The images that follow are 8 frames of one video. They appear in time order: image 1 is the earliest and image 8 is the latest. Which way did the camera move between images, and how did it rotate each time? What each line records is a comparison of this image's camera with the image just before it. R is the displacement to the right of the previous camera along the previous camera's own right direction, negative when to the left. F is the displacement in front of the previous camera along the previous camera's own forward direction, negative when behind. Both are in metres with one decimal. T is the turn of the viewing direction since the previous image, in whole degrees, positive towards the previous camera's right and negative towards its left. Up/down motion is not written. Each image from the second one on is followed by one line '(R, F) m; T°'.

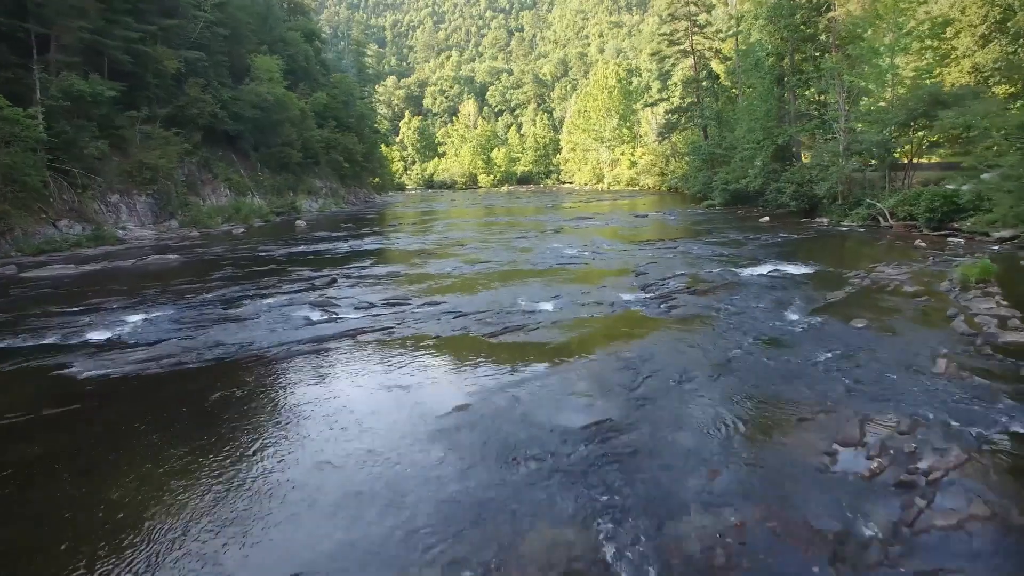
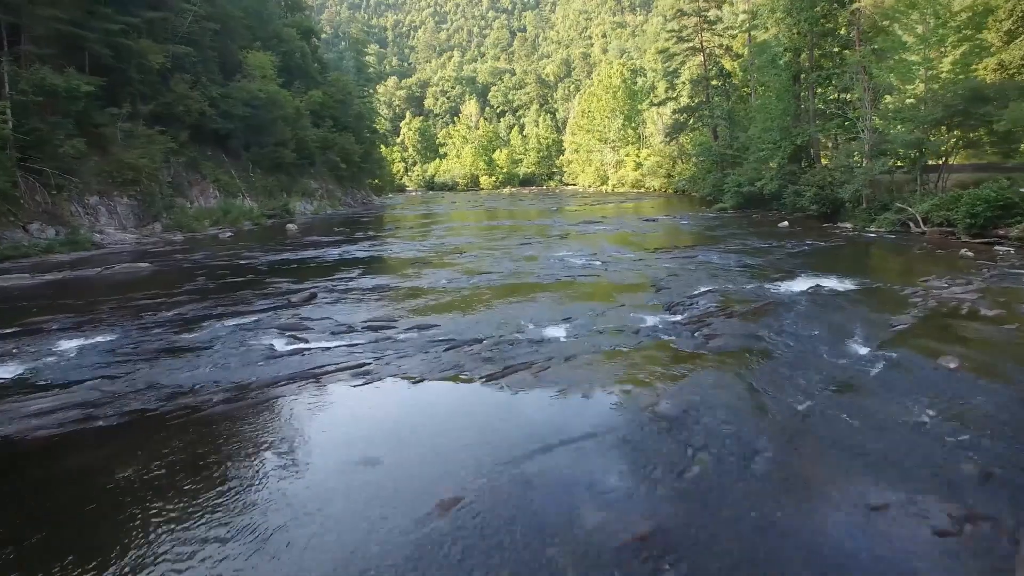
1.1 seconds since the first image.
(0.0, +1.7) m; 0°
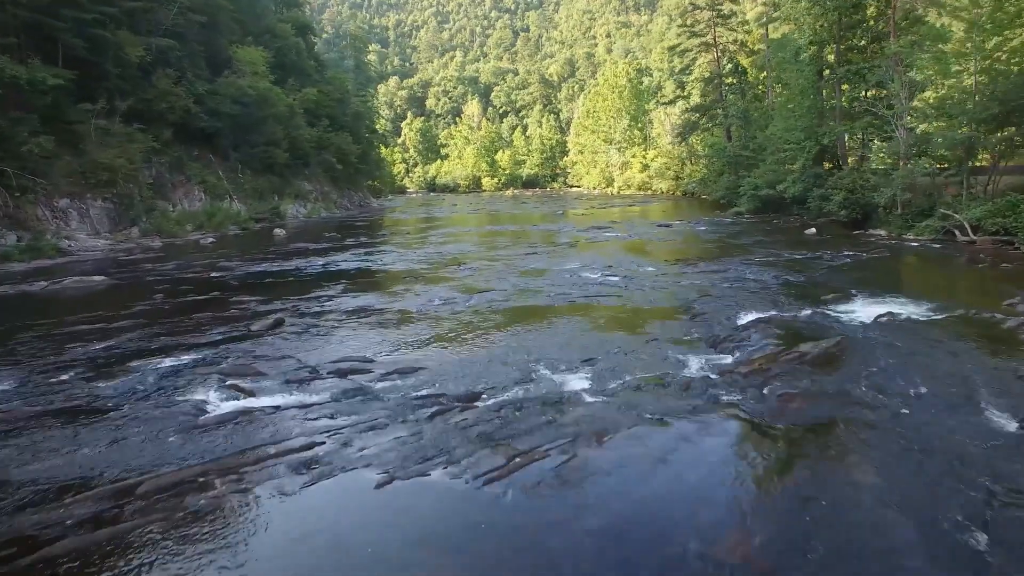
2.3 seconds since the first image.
(0.0, +2.1) m; 0°
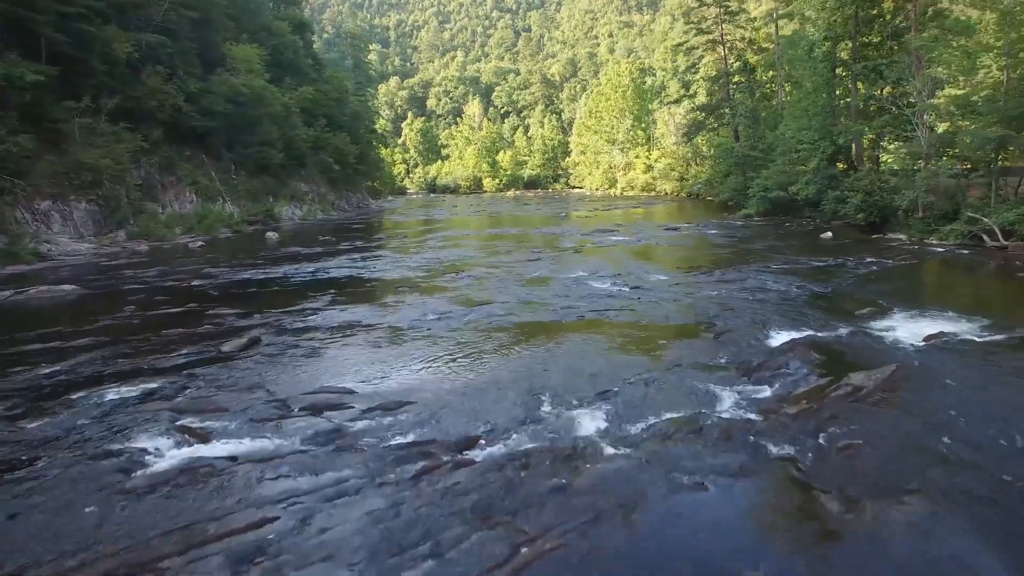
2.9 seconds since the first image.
(0.0, +1.1) m; 0°
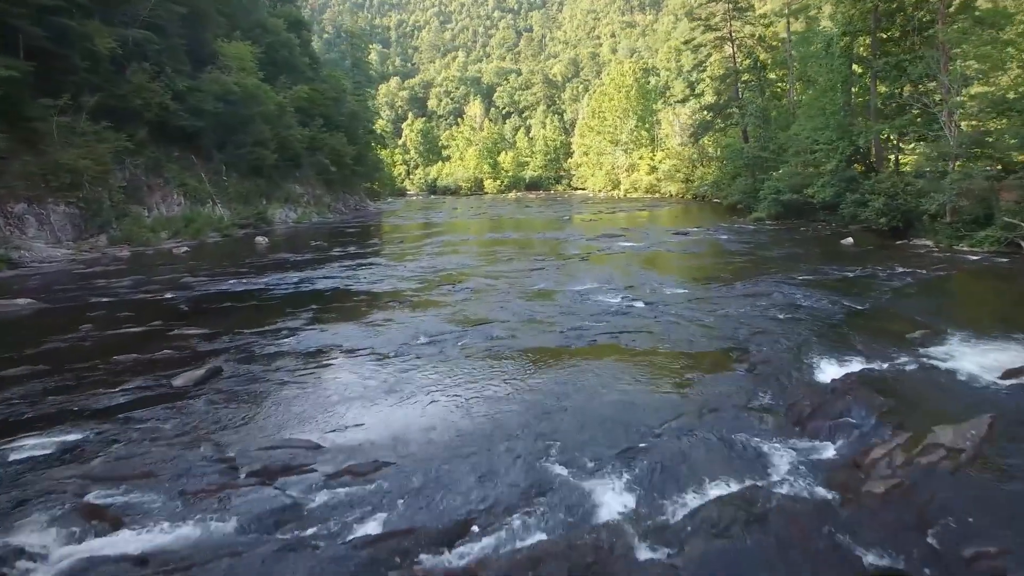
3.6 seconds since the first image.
(0.0, +1.4) m; 0°
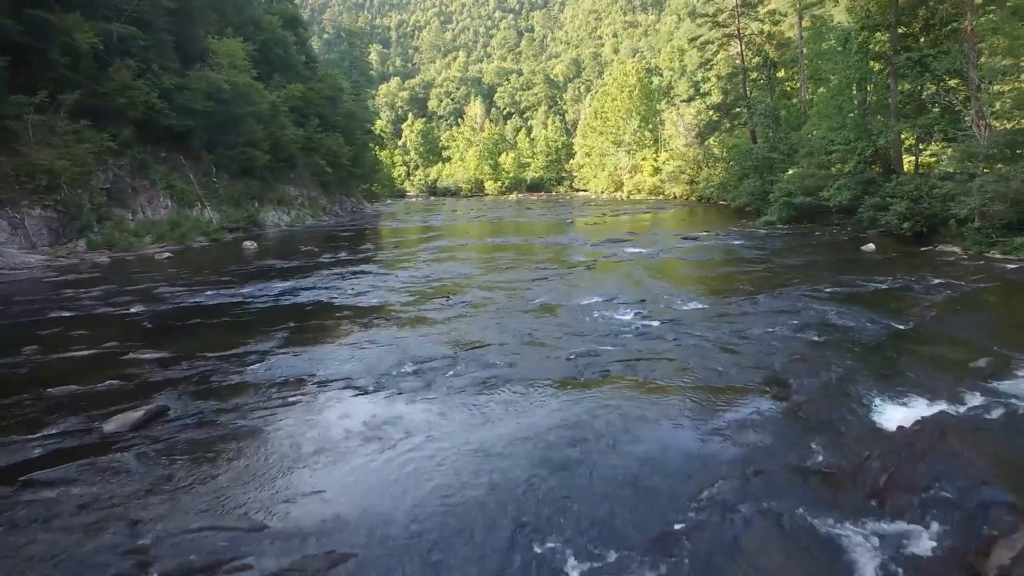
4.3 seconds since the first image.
(0.0, +1.3) m; 0°
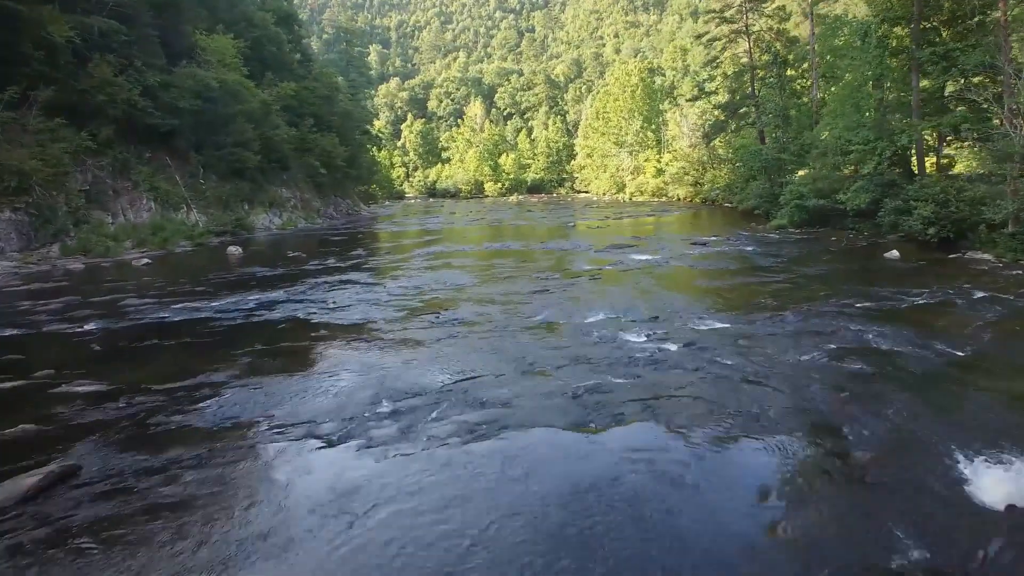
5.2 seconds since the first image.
(0.0, +1.4) m; 0°
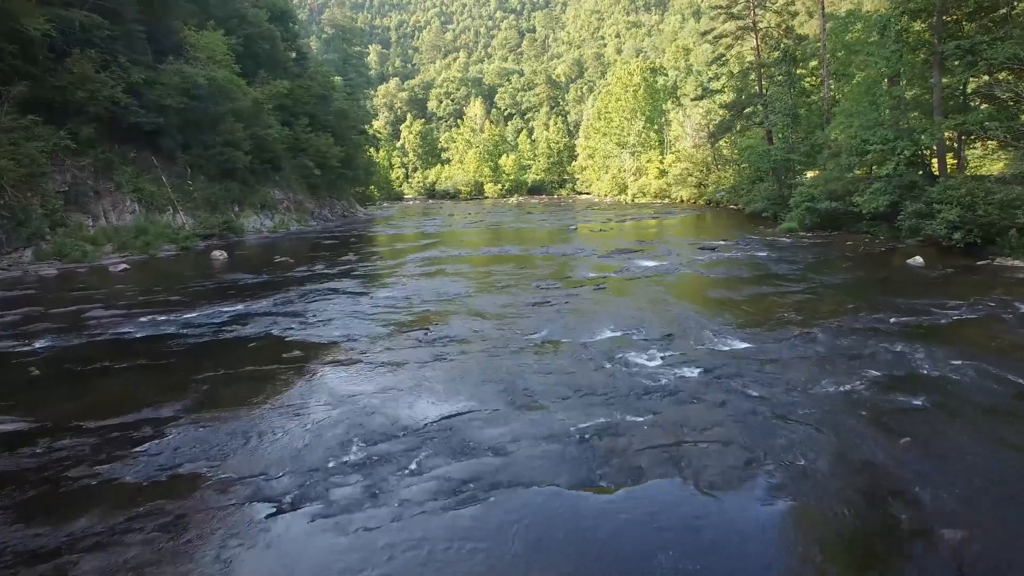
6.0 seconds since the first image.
(0.0, +1.2) m; 0°
